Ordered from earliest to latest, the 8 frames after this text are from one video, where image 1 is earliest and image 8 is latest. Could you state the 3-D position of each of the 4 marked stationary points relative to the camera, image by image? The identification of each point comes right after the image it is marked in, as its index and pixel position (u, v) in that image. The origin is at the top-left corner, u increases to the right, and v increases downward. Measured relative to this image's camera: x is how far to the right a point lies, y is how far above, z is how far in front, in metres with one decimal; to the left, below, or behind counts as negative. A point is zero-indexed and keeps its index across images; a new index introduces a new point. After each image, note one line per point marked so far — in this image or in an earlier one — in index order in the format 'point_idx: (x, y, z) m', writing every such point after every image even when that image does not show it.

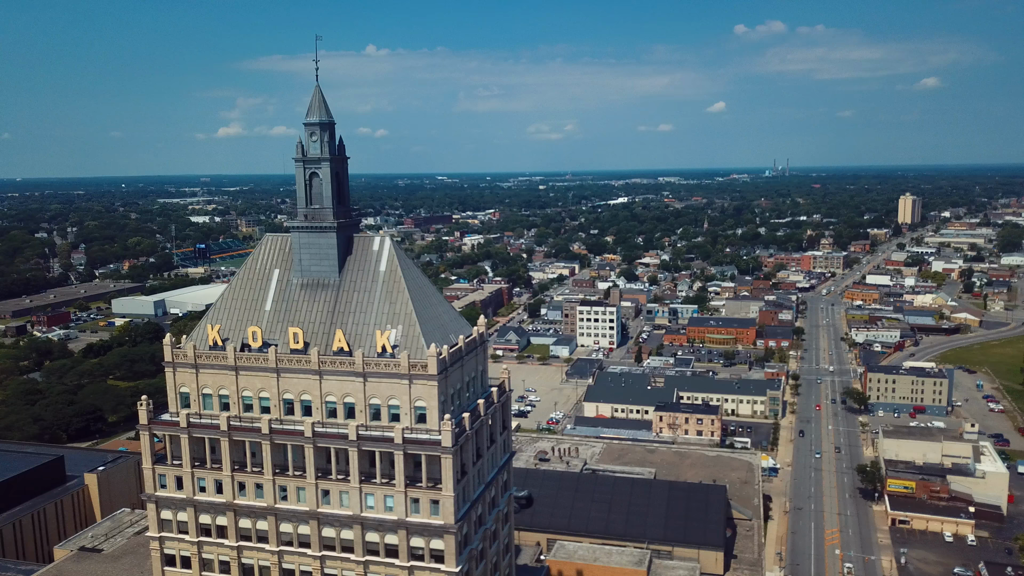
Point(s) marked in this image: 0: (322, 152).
0: (-4.3, +3.1, +16.8) m
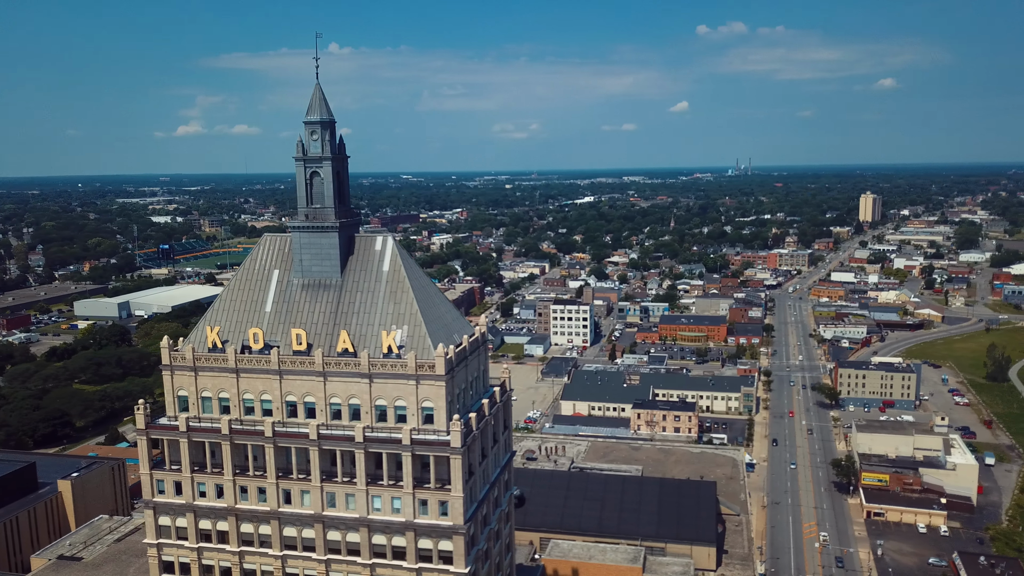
0: (-4.2, +3.1, +16.6) m
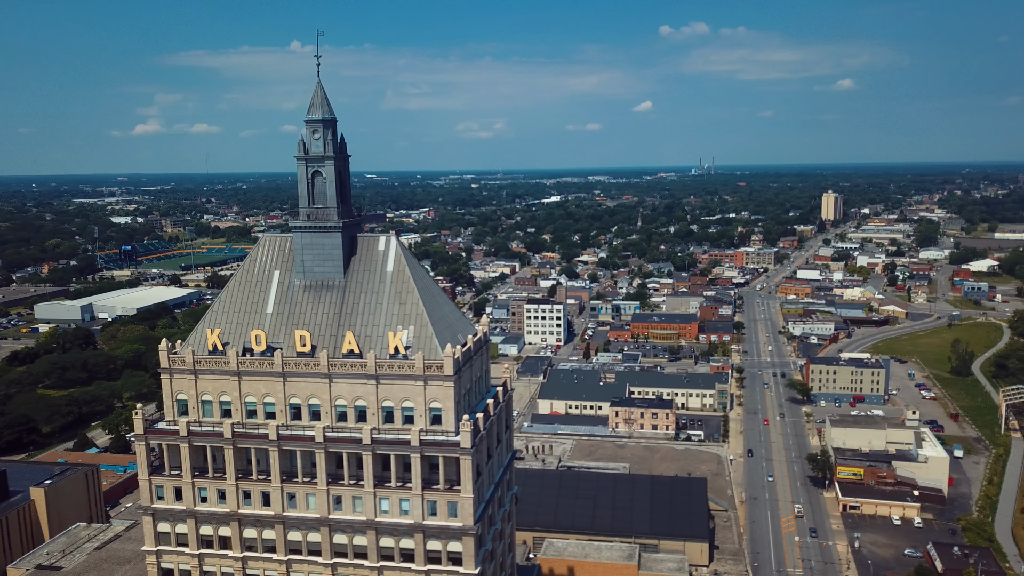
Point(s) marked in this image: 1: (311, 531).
0: (-4.1, +3.1, +16.4) m
1: (-4.3, -5.2, +15.8) m
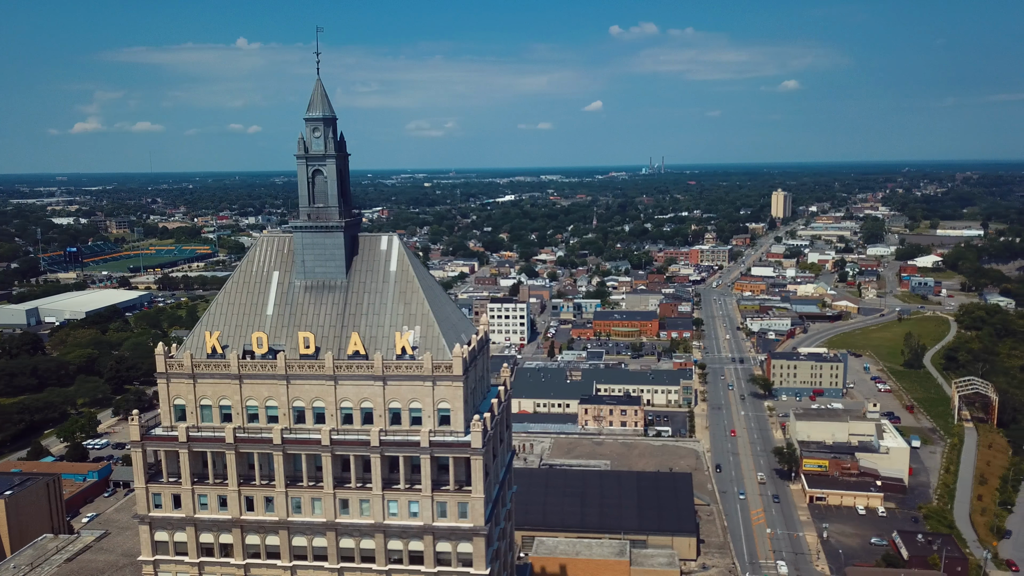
0: (-4.1, +3.0, +16.1) m
1: (-4.1, -5.2, +15.5) m
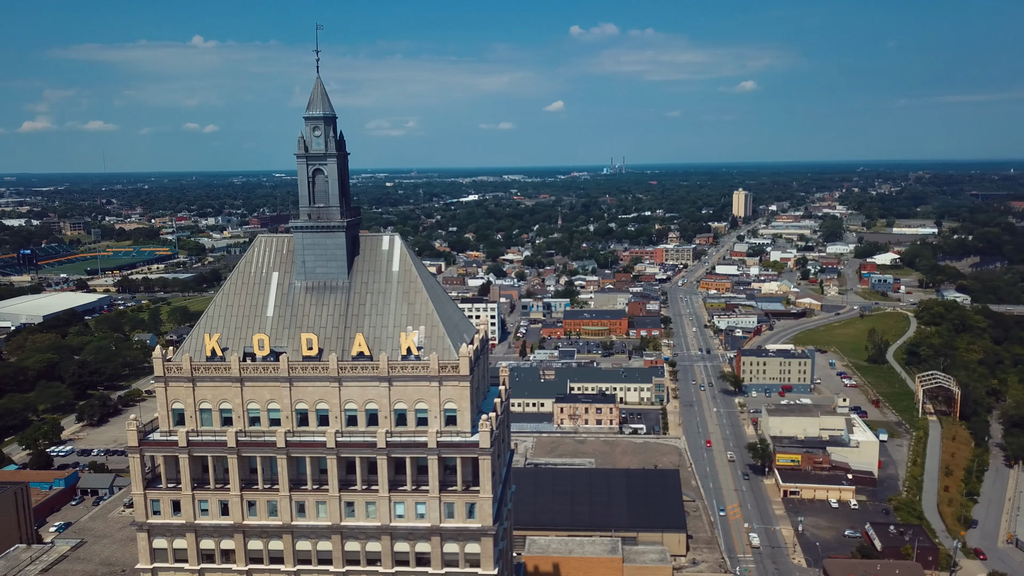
0: (-4.0, +3.0, +15.9) m
1: (-4.0, -5.2, +15.3) m
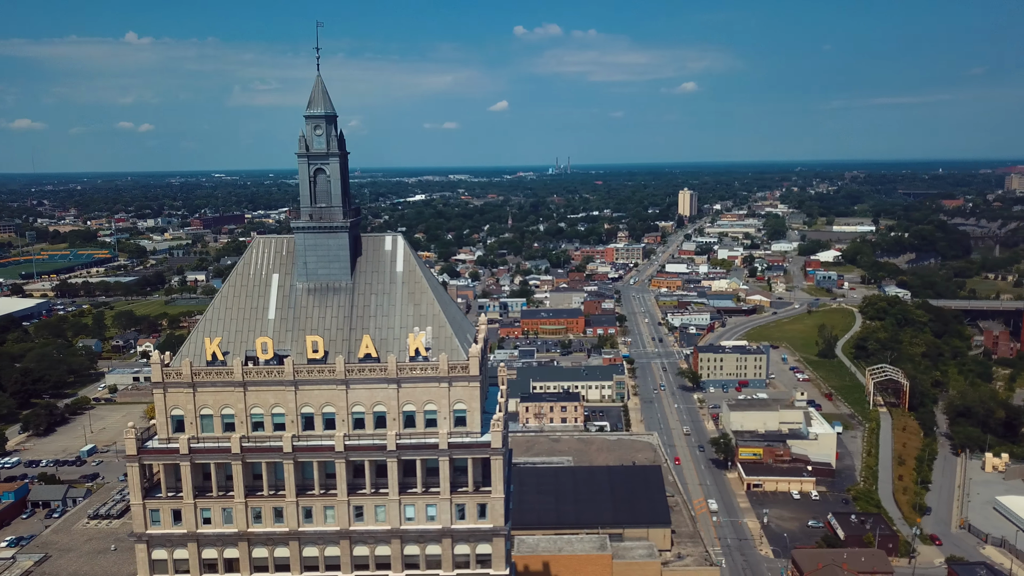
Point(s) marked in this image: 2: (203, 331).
0: (-3.9, +3.0, +15.7) m
1: (-3.7, -5.2, +15.1) m
2: (-6.5, -0.9, +15.4) m
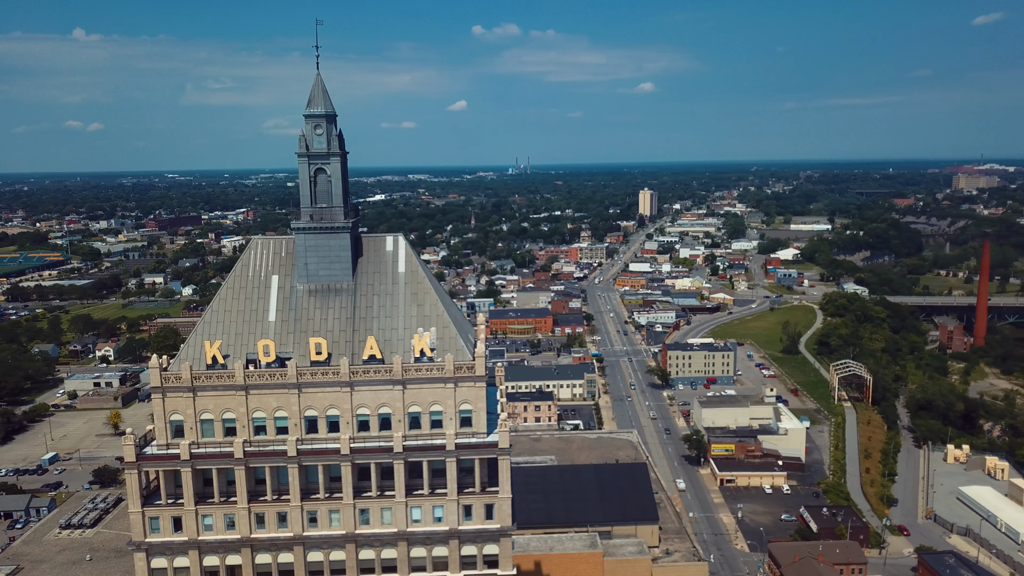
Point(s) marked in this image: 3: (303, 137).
0: (-3.9, +3.0, +15.5) m
1: (-3.6, -5.3, +14.9) m
2: (-6.4, -1.0, +15.1) m
3: (-4.4, +3.2, +15.5) m
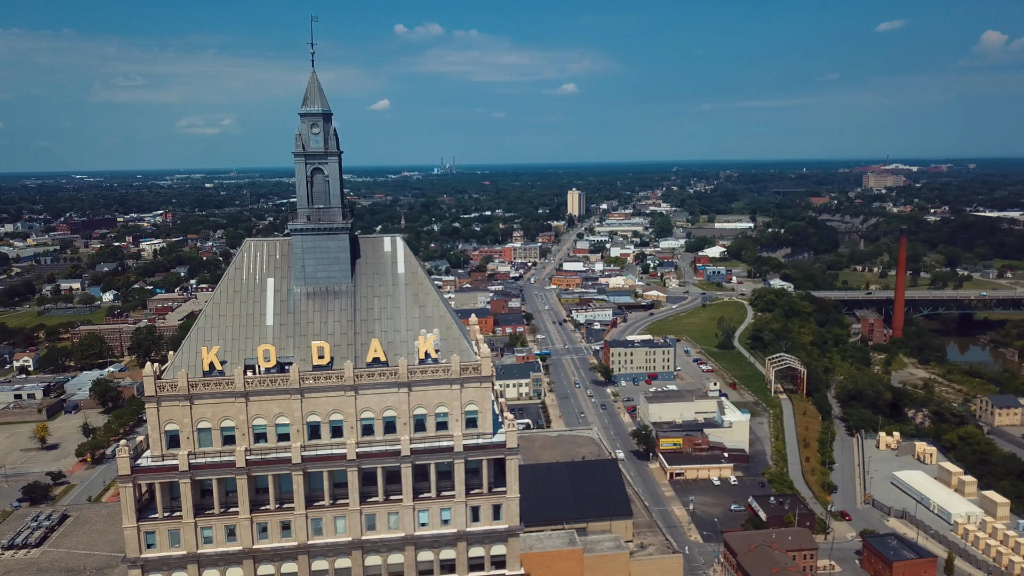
0: (-3.9, +2.9, +15.2) m
1: (-3.4, -5.3, +14.6) m
2: (-6.2, -1.0, +14.6) m
3: (-4.4, +3.1, +15.1) m
